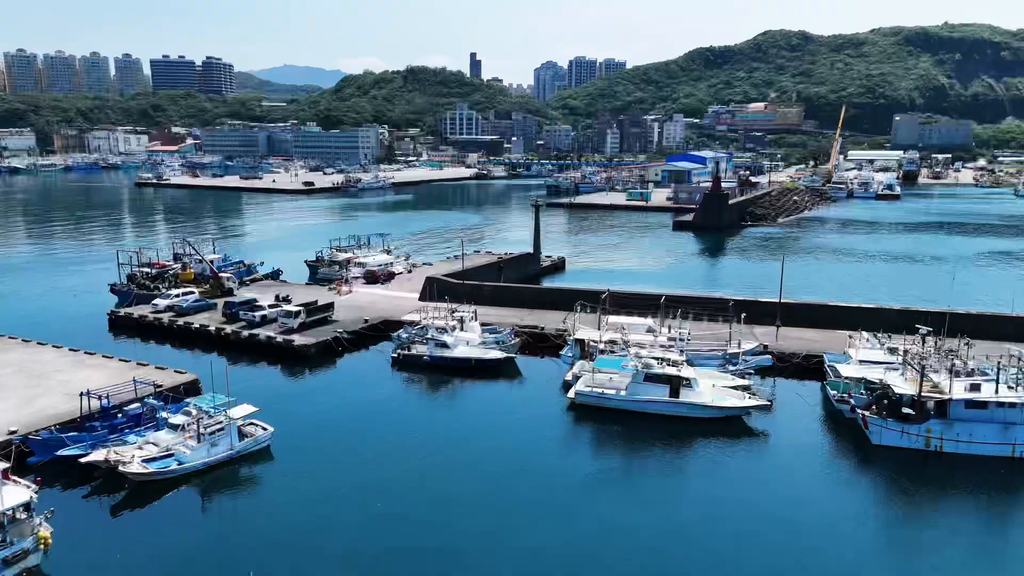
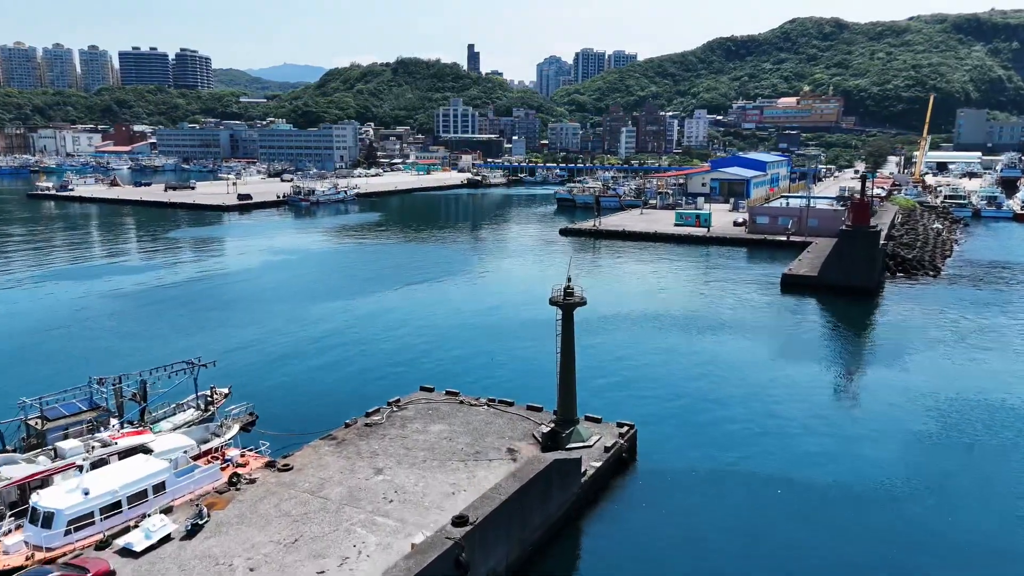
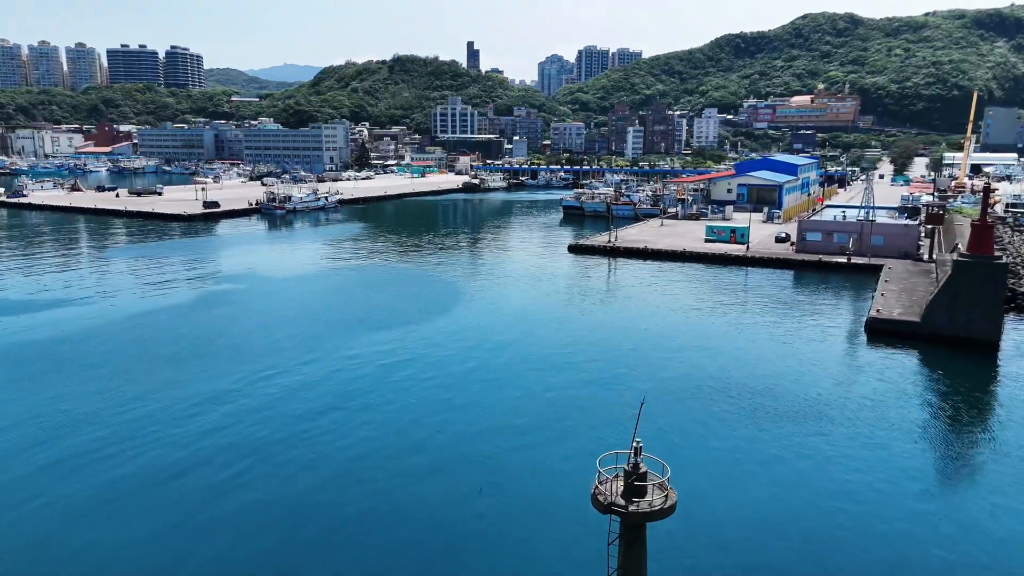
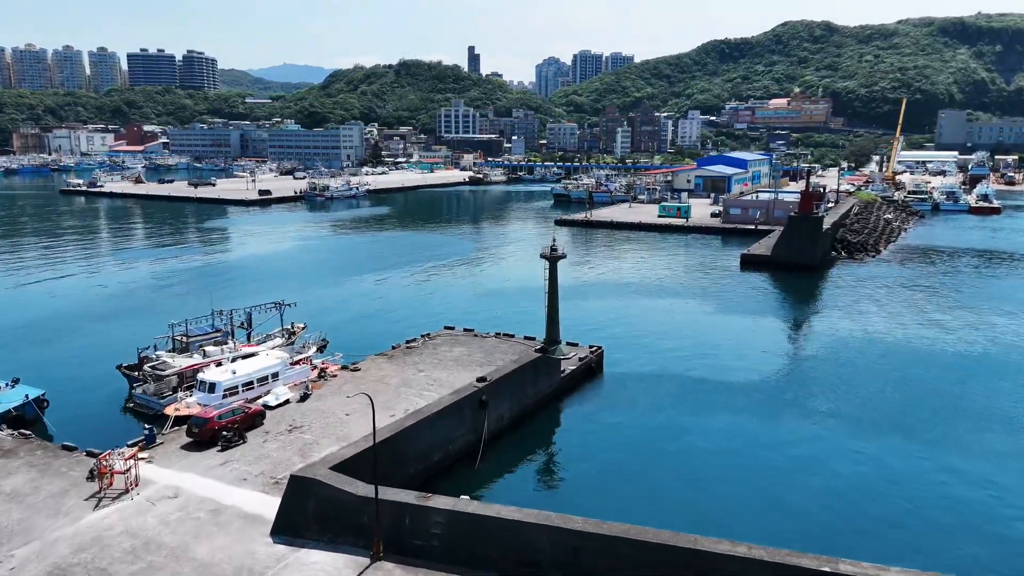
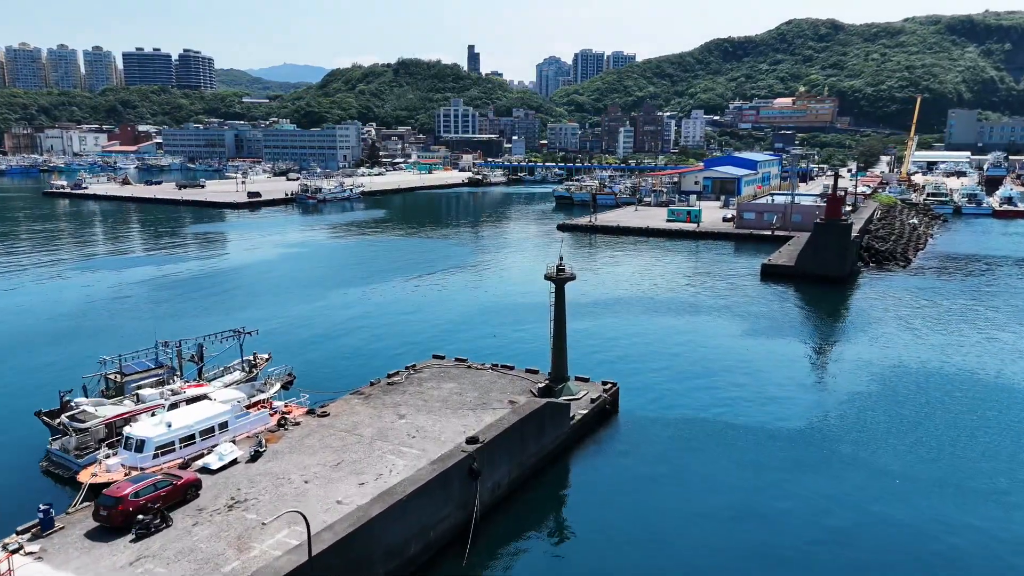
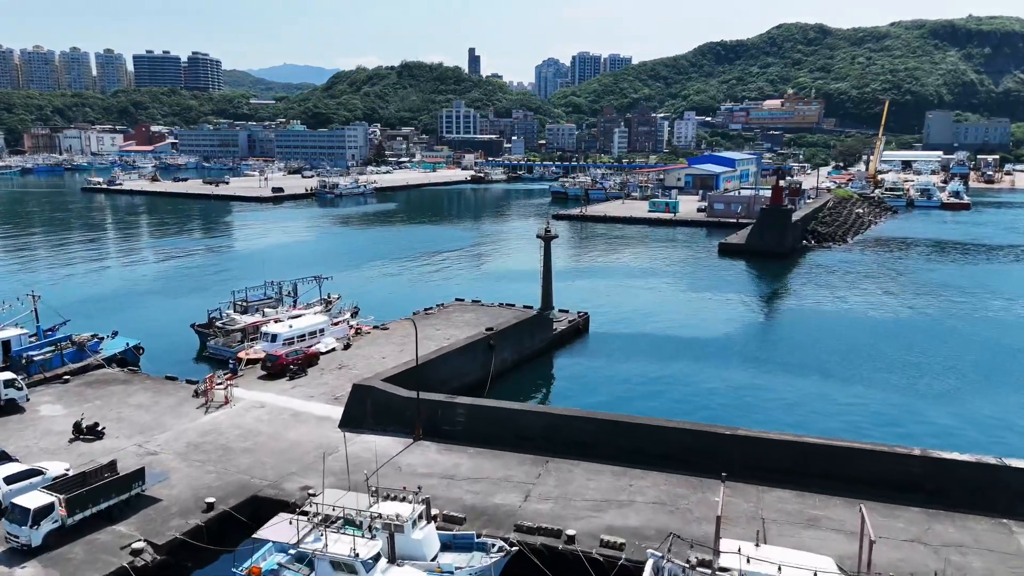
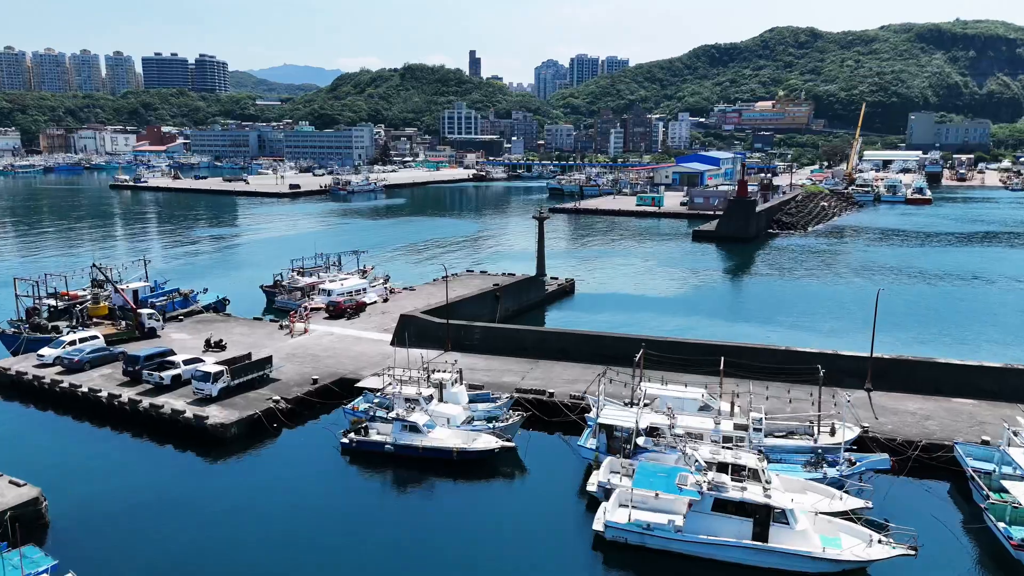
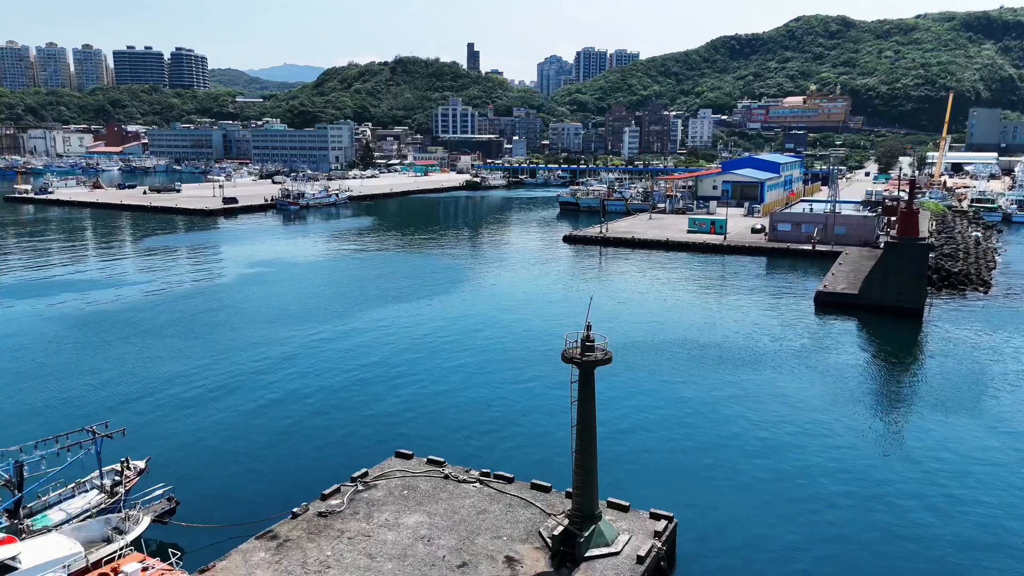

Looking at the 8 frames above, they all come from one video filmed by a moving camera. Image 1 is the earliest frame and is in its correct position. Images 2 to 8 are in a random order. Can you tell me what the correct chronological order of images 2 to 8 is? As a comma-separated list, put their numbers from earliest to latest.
7, 6, 4, 5, 2, 8, 3
